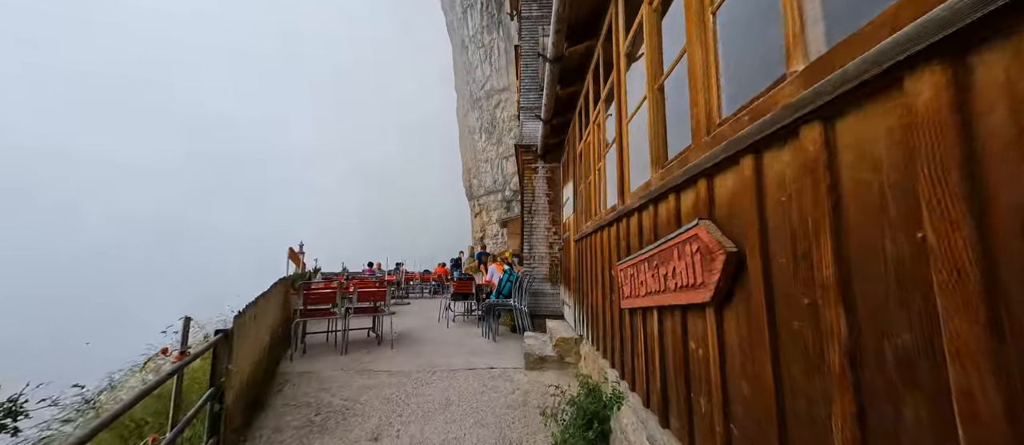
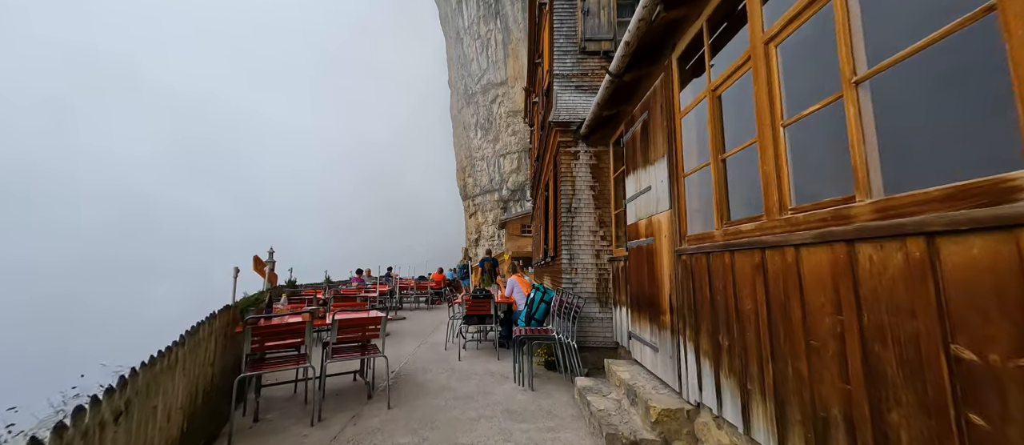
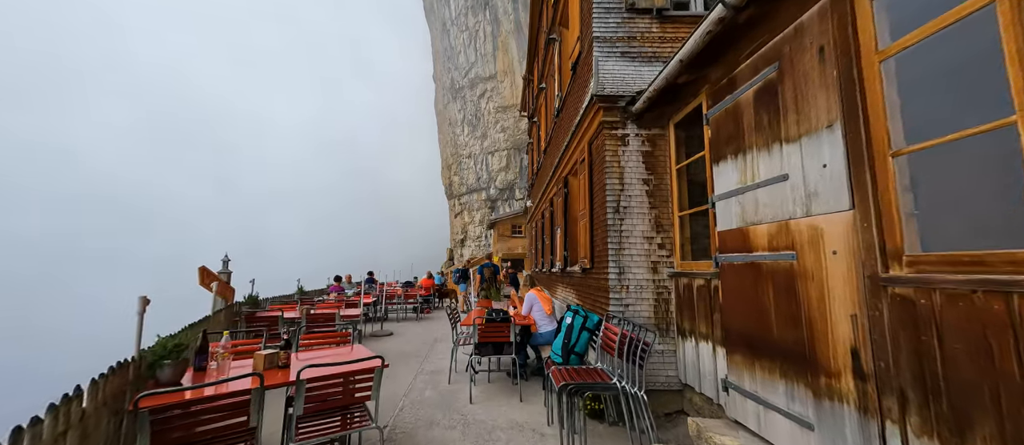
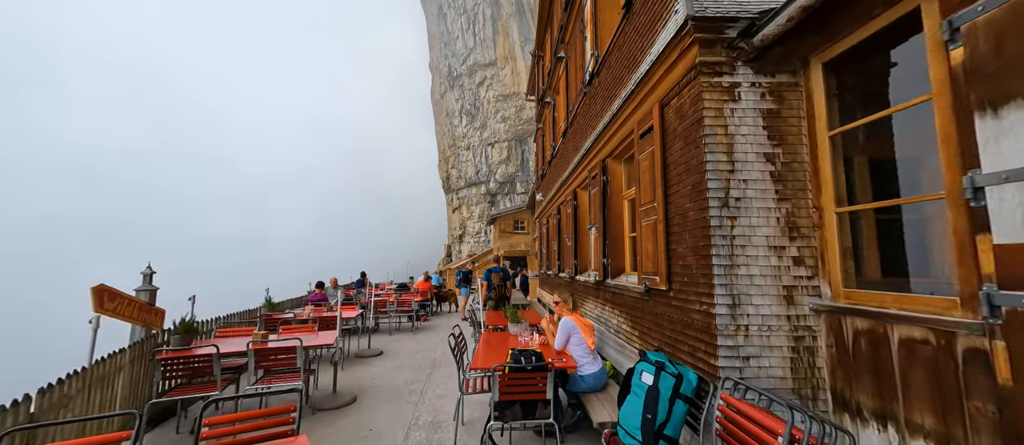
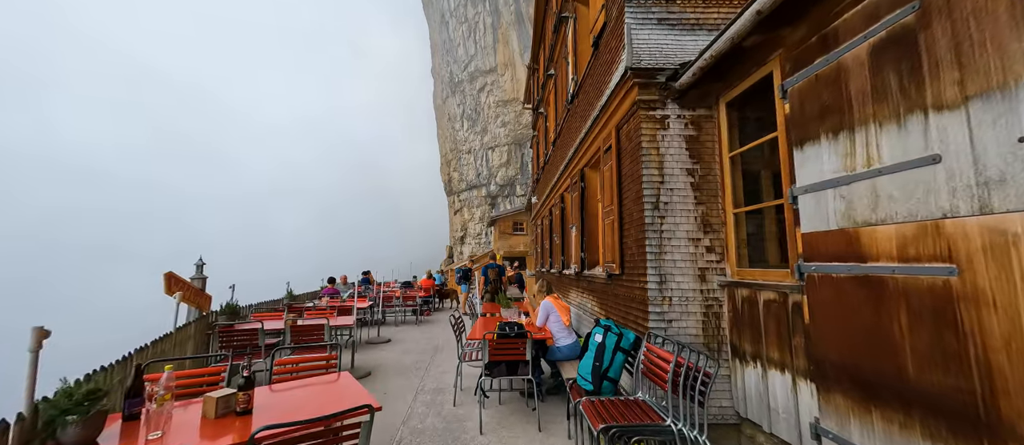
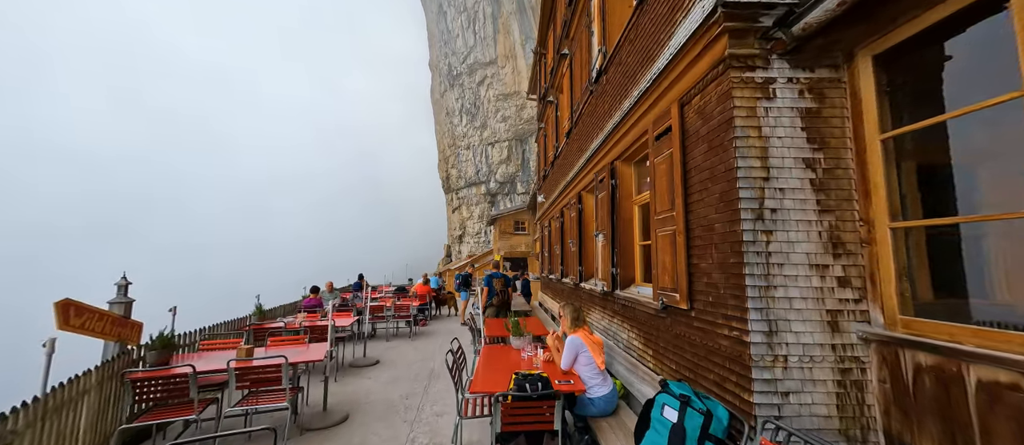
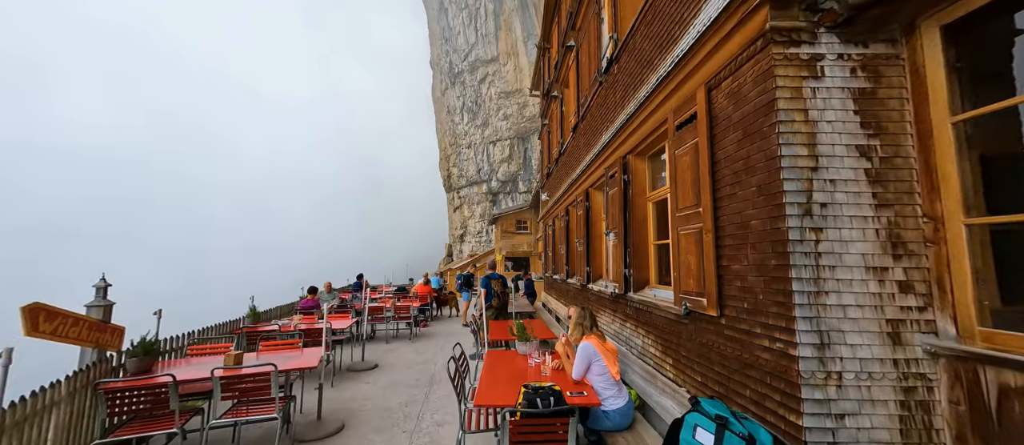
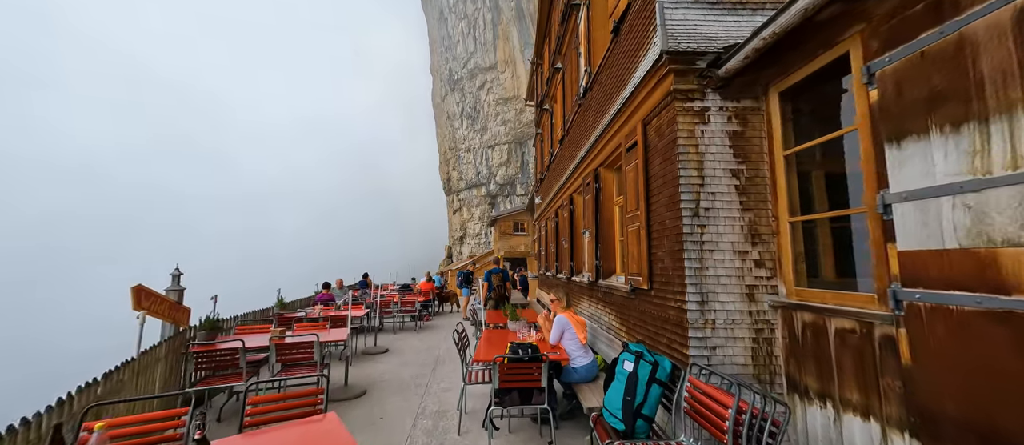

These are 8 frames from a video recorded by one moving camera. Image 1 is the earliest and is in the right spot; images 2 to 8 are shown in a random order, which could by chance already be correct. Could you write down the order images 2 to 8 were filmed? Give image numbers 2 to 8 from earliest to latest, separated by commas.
2, 3, 5, 8, 4, 6, 7
